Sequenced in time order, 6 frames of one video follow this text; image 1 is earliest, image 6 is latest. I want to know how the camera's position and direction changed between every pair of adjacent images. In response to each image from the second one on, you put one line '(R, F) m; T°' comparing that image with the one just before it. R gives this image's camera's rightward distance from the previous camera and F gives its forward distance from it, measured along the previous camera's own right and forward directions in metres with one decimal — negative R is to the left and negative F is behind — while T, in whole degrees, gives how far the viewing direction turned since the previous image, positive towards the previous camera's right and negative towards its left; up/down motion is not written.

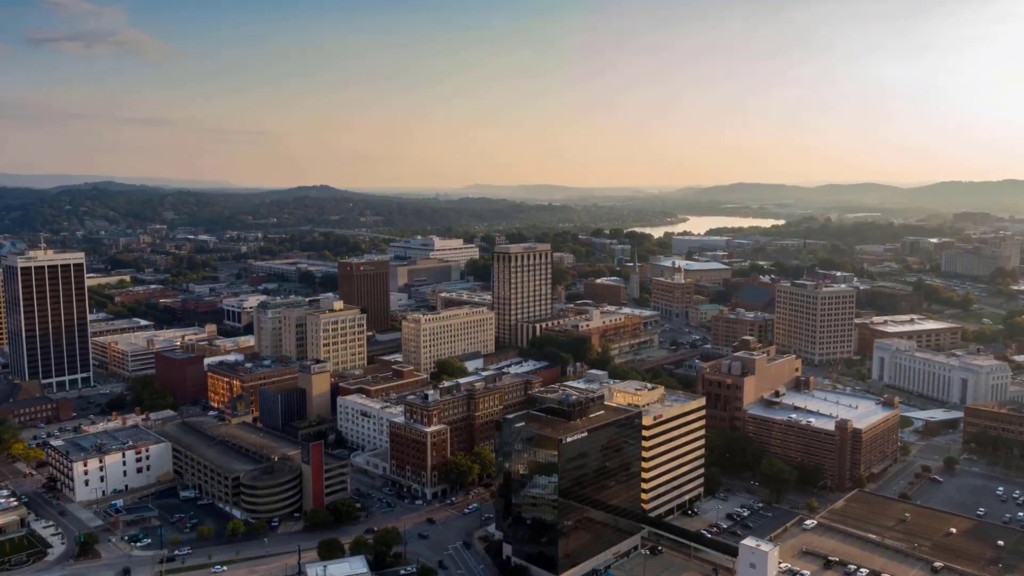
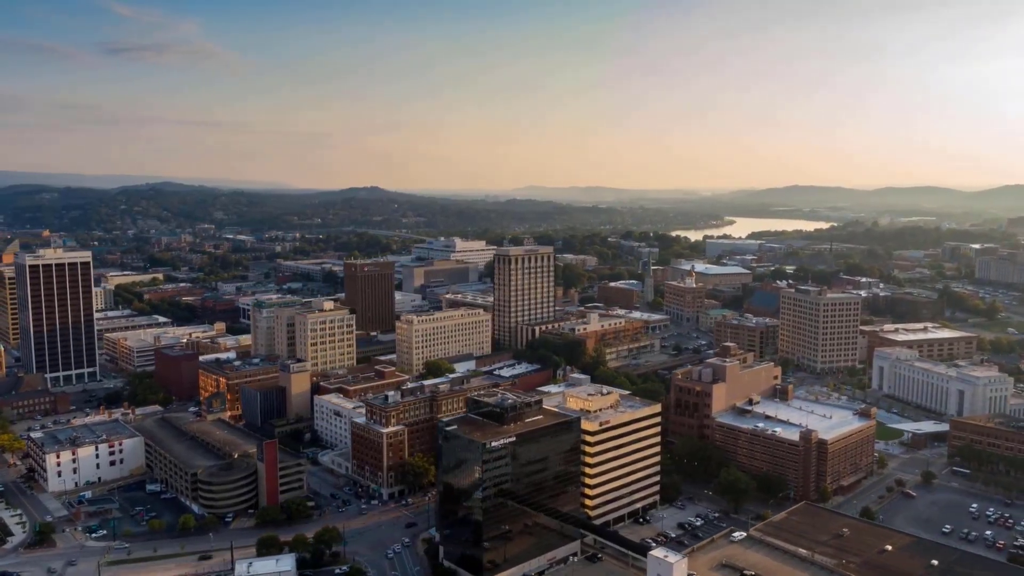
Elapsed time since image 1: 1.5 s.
(+5.1, +0.2) m; -4°
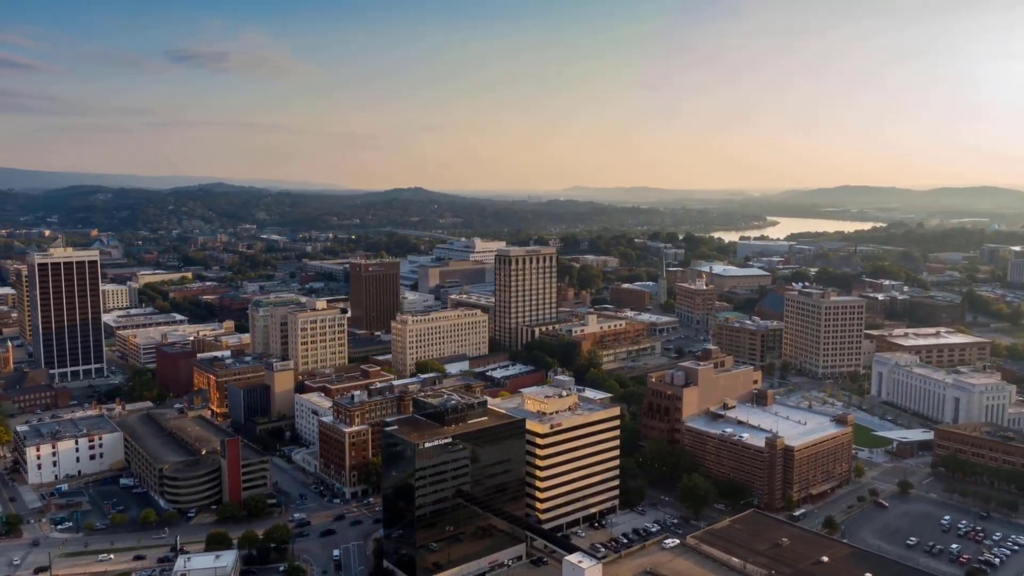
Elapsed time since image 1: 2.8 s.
(+4.6, +0.3) m; -3°
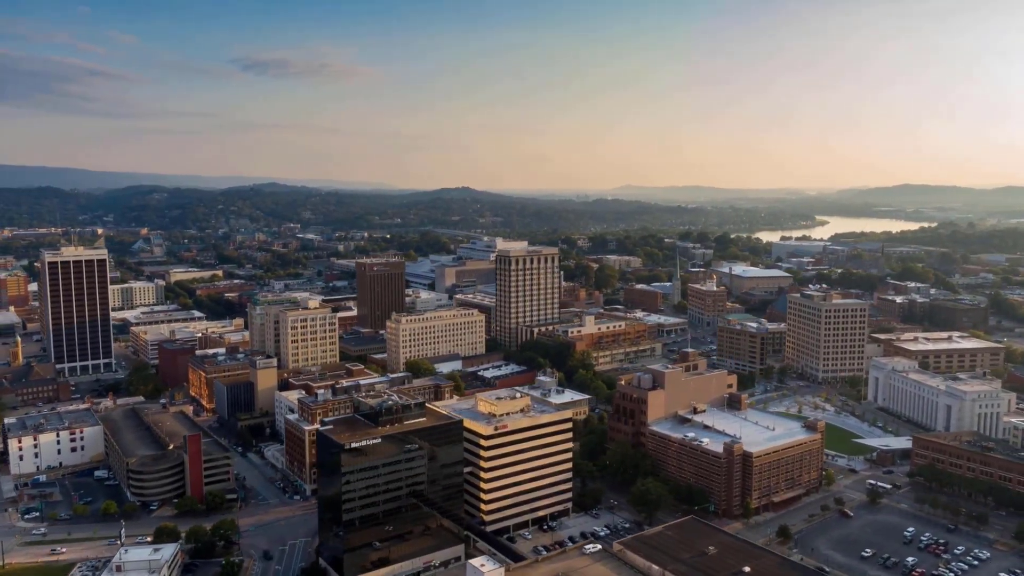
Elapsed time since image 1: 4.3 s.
(+5.0, +0.3) m; -4°
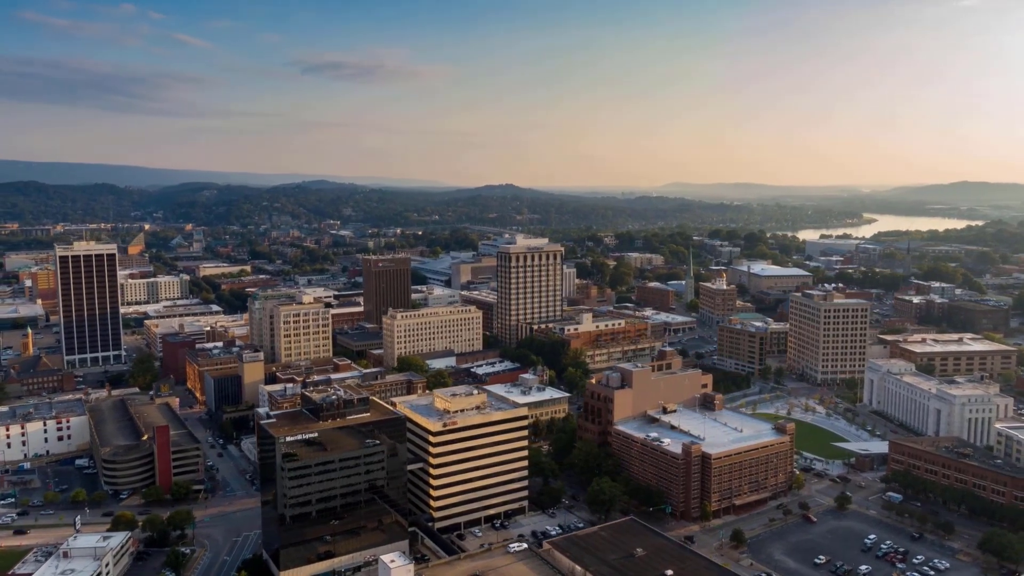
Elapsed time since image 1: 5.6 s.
(+4.6, +0.3) m; -3°
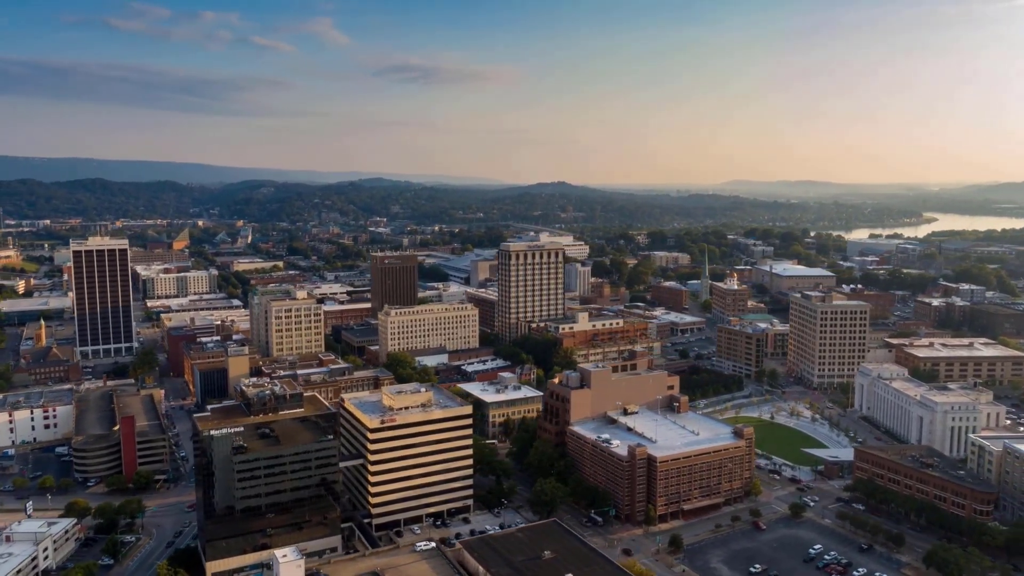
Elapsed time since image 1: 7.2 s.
(+5.6, +0.4) m; -4°
